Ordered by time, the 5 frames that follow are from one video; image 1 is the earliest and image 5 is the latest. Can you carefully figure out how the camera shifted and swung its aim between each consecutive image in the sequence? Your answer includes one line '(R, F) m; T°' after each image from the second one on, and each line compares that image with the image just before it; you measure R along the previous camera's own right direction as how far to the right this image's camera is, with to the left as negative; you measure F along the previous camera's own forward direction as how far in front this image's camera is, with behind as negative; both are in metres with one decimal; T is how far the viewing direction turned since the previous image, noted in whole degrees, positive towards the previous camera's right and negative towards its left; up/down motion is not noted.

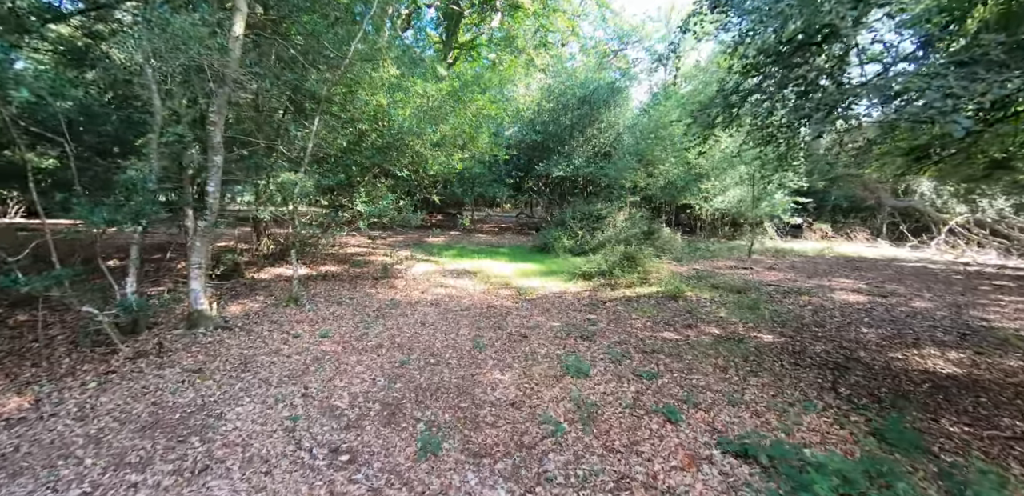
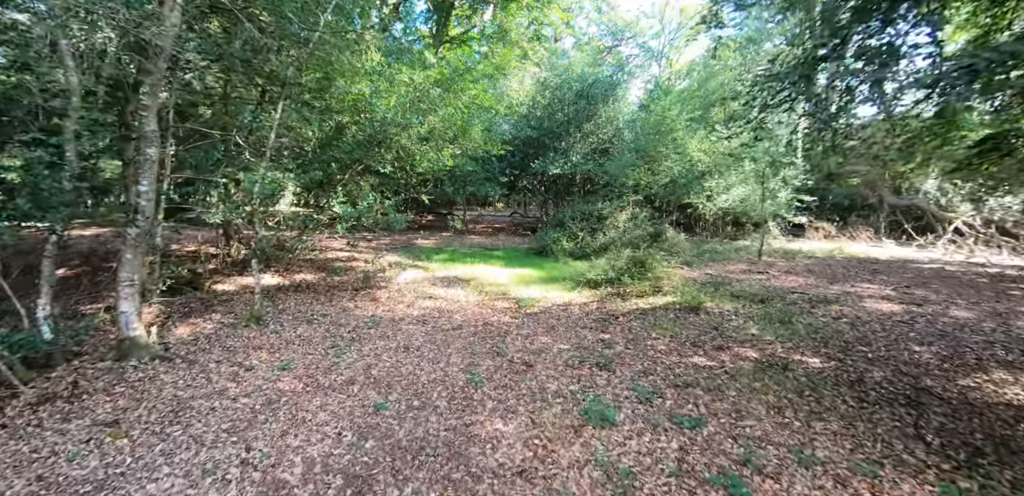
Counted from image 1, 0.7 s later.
(-0.1, +1.2) m; +1°
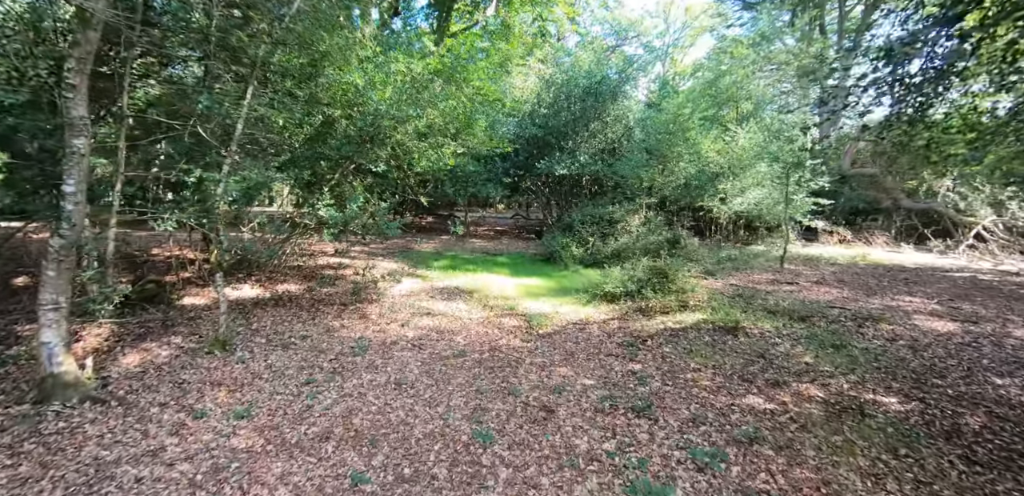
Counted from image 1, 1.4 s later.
(-0.2, +1.1) m; 0°
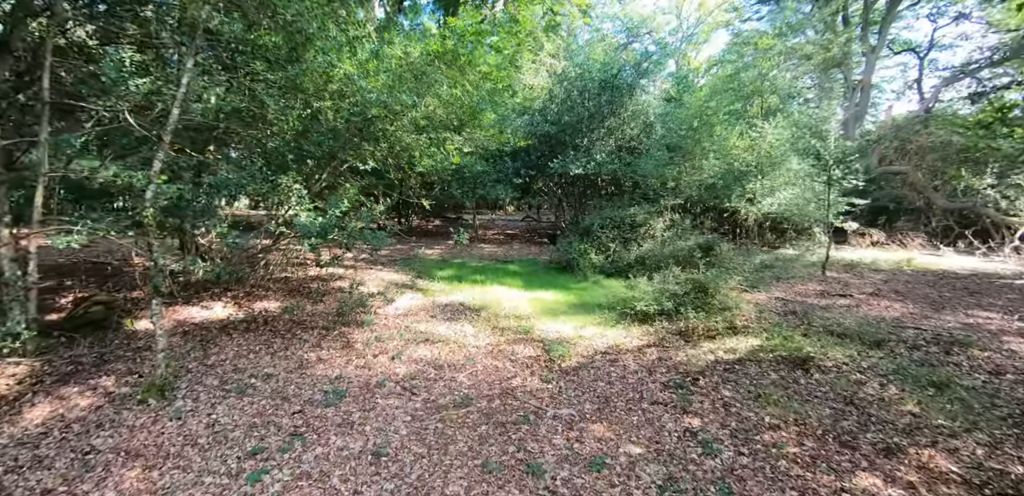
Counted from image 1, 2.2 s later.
(-0.1, +1.3) m; -1°
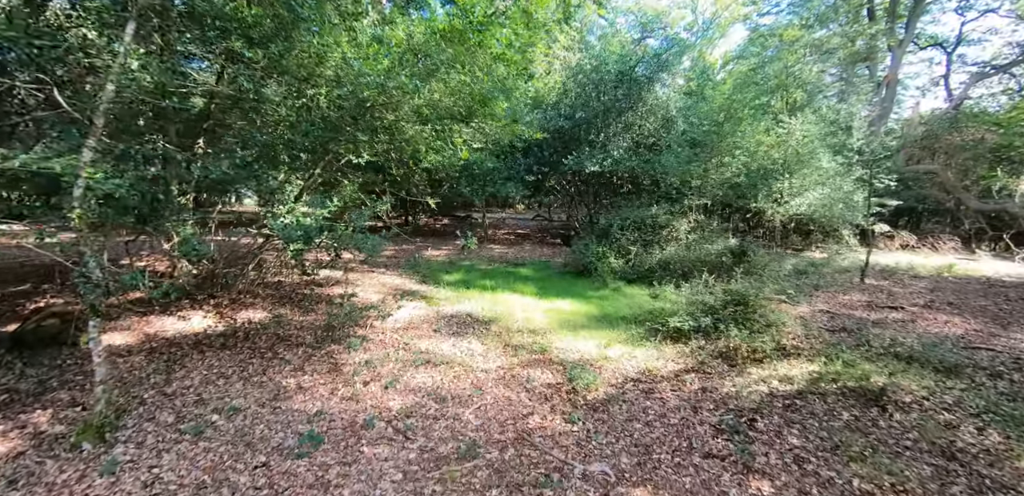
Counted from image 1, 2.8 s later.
(-0.1, +0.9) m; -1°
